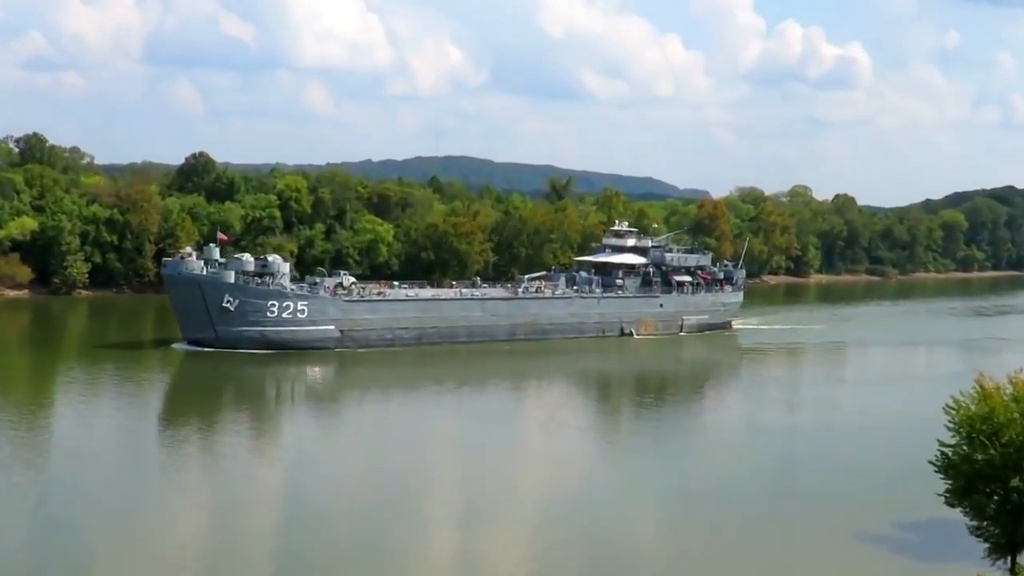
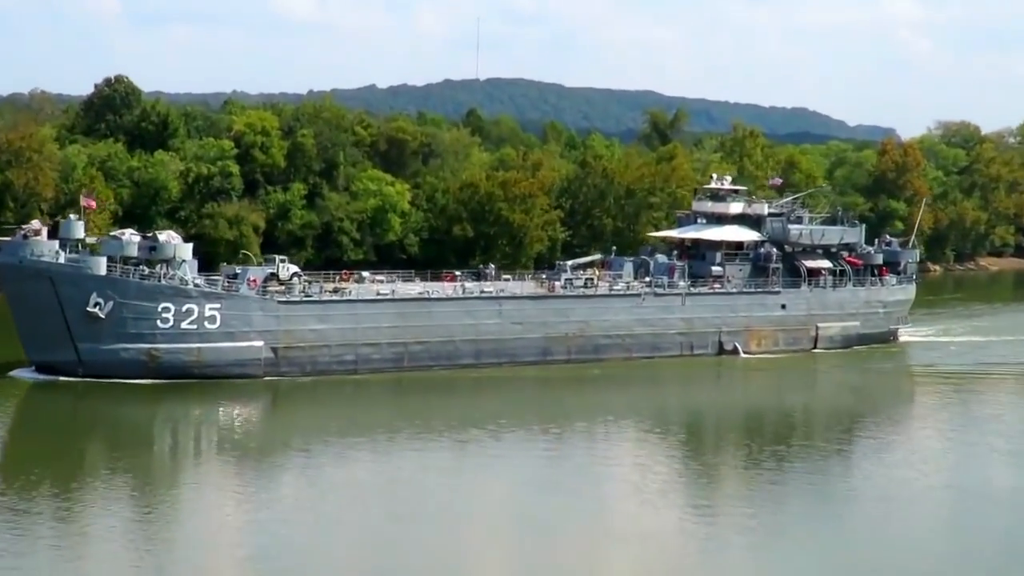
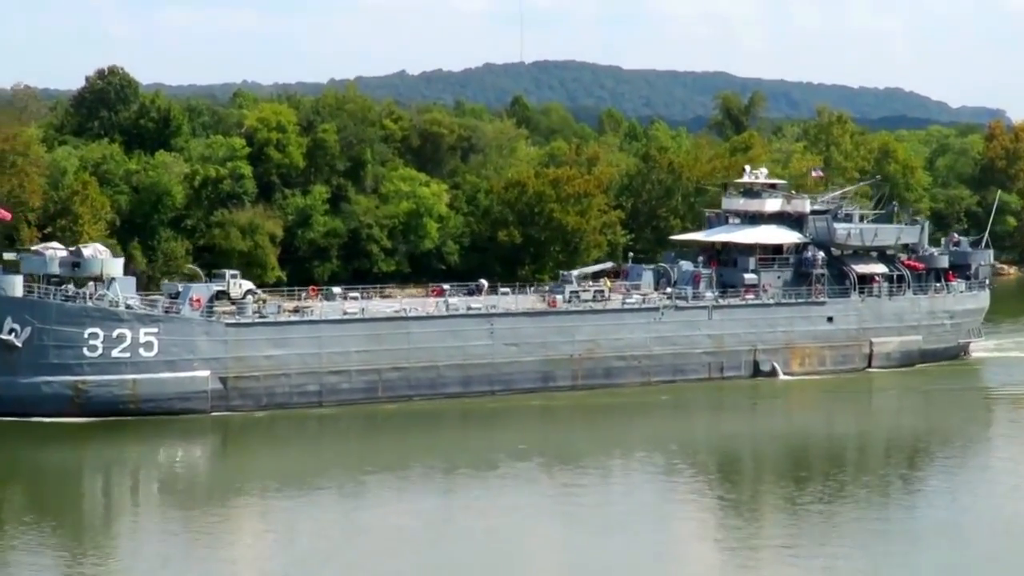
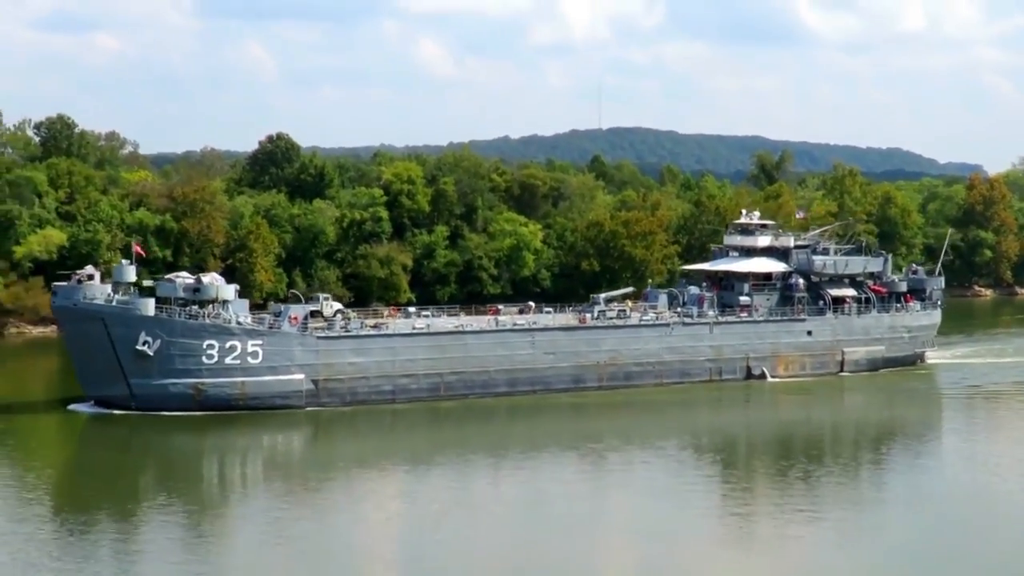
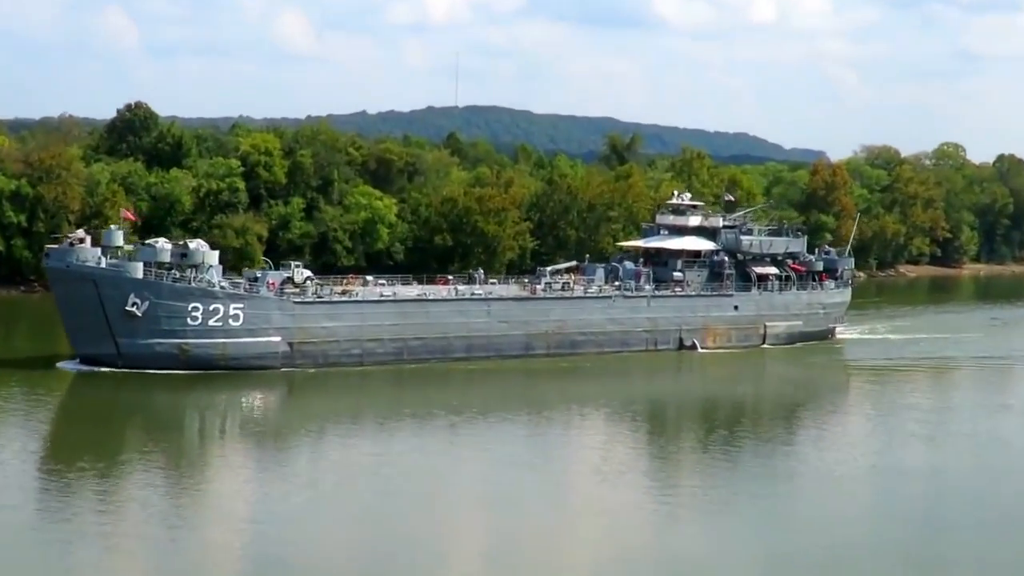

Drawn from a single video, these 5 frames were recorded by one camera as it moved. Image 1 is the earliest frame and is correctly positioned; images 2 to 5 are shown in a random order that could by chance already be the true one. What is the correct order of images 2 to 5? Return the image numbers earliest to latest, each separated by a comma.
5, 2, 3, 4
